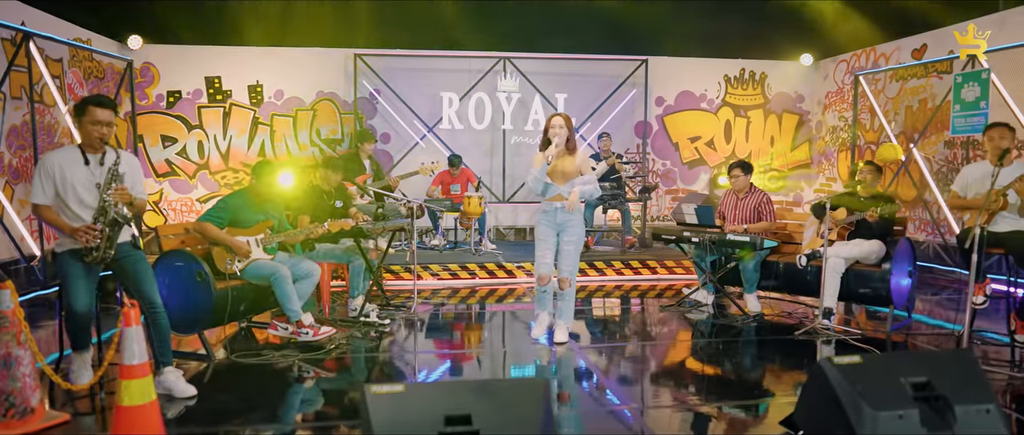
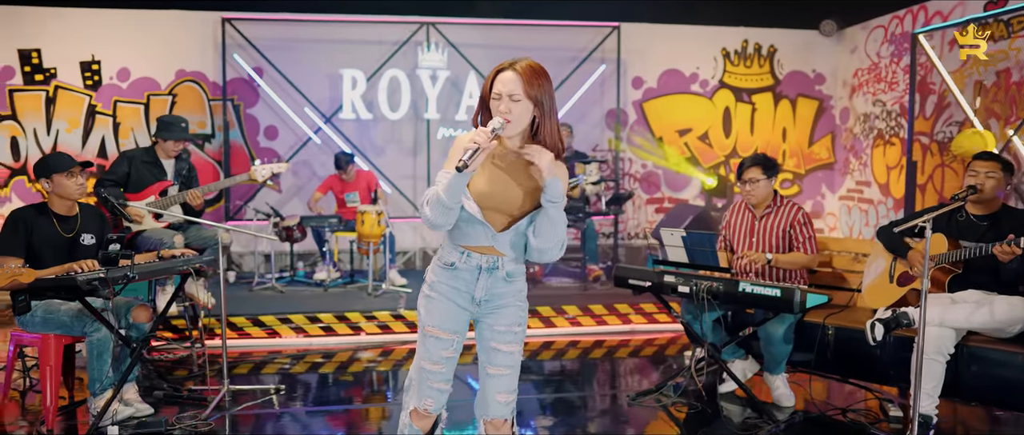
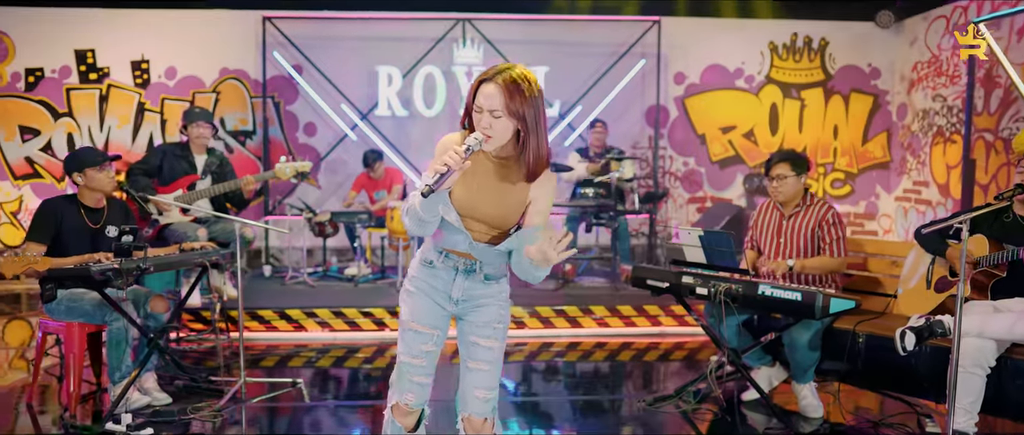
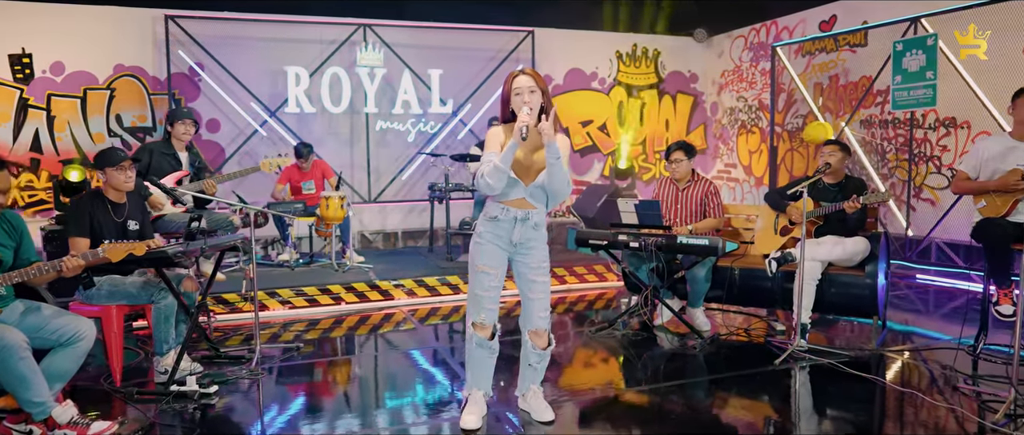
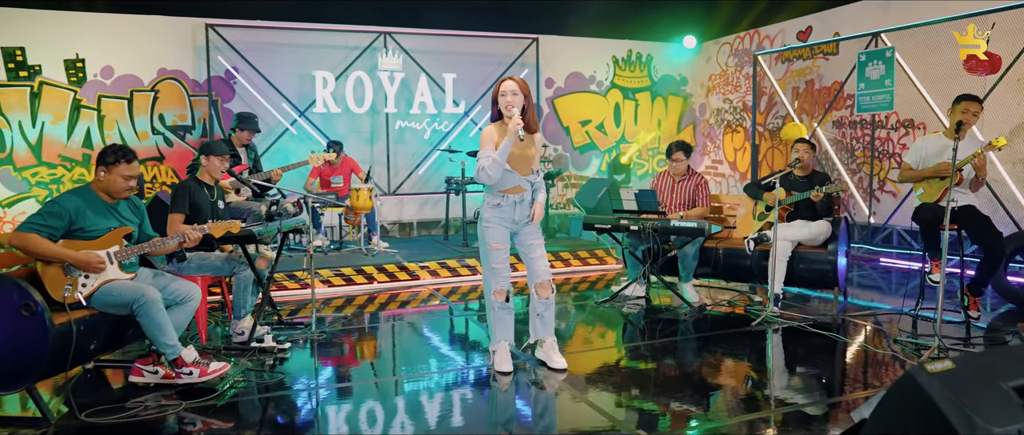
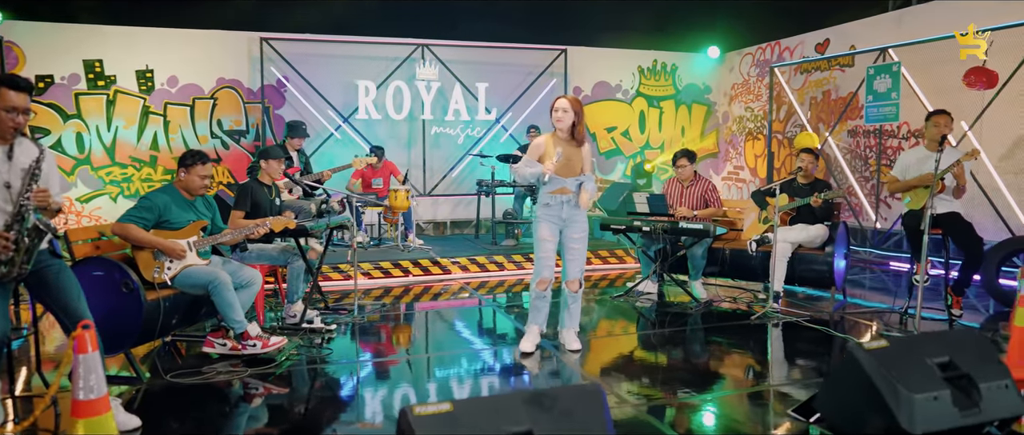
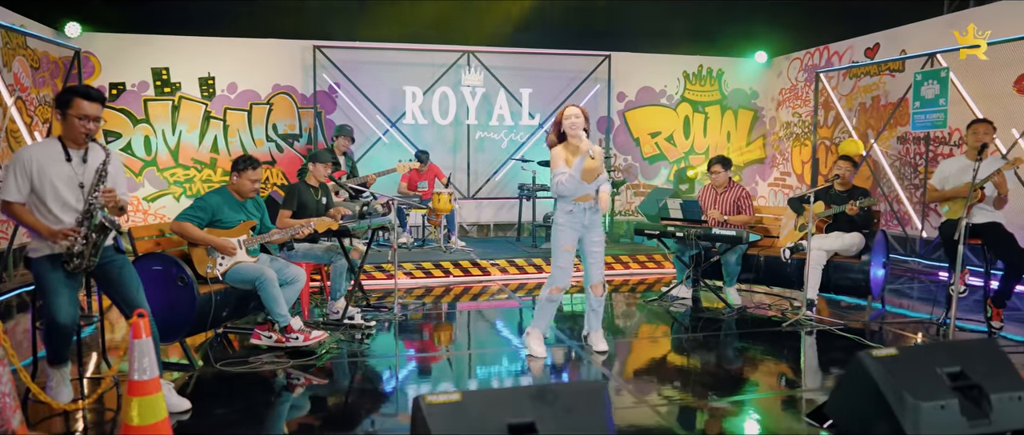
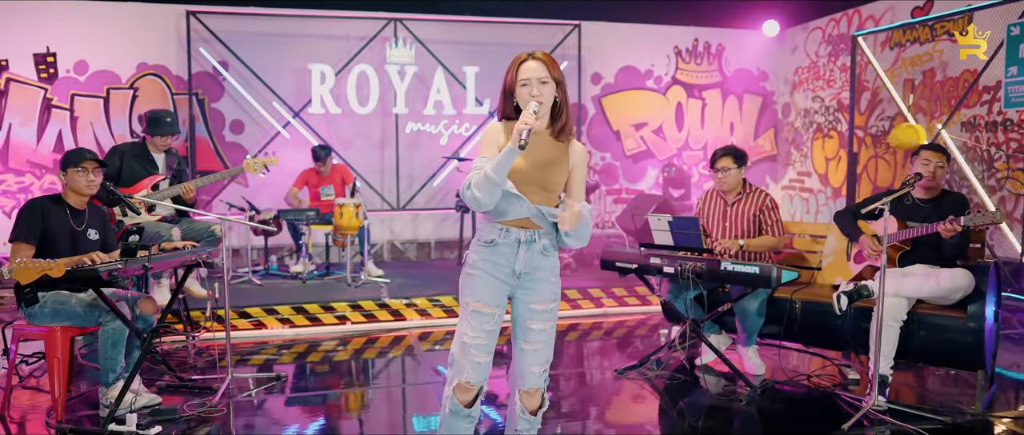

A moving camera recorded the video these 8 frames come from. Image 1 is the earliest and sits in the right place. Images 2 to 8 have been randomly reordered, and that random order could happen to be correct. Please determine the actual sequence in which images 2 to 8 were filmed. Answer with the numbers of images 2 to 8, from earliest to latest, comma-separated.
7, 6, 5, 4, 8, 2, 3
